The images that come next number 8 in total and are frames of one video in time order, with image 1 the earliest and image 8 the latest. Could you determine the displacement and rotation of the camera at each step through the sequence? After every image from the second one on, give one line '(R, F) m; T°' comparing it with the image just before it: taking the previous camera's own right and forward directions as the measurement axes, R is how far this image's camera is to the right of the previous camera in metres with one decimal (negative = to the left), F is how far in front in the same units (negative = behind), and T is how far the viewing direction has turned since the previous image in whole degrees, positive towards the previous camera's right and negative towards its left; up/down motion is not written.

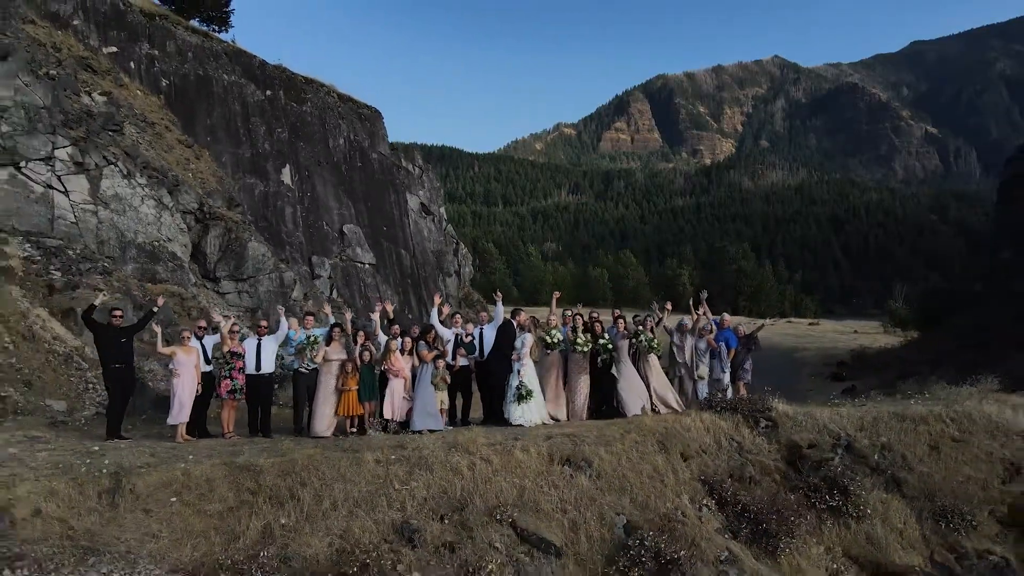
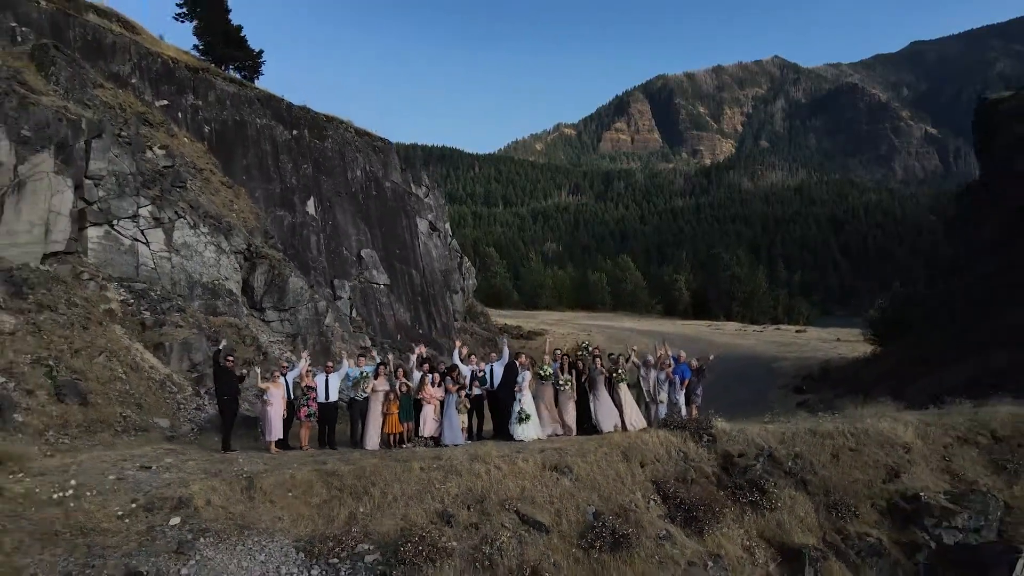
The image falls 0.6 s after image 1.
(0.0, -1.8) m; 0°
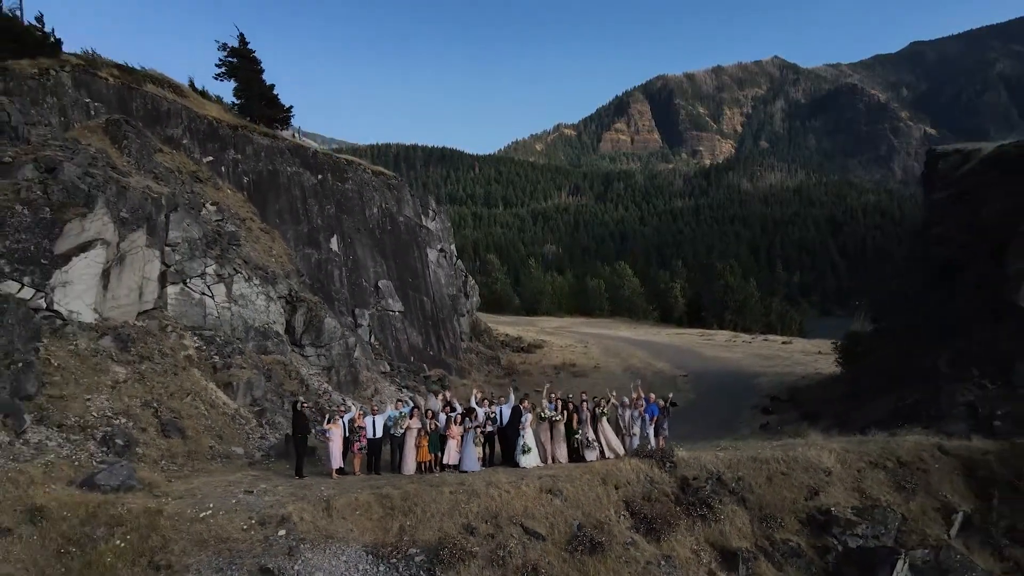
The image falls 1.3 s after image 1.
(-0.1, -2.1) m; 0°
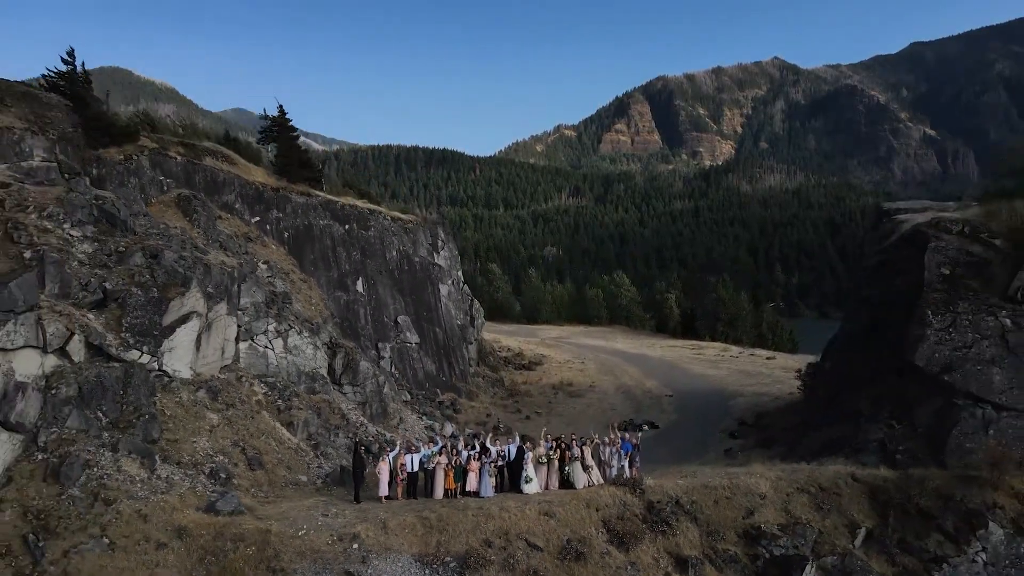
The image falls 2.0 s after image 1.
(-0.1, -2.9) m; 0°
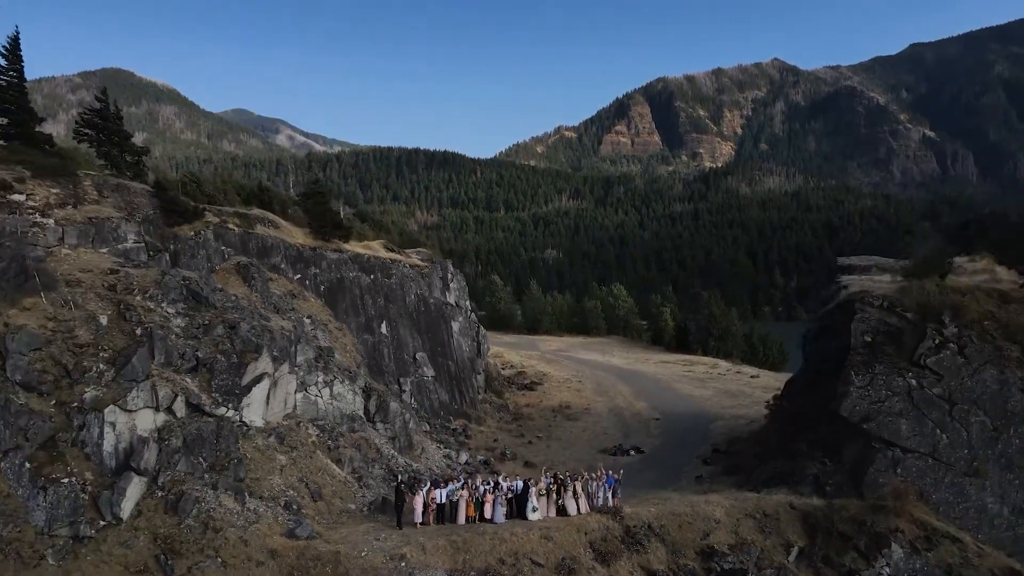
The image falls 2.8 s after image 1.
(-0.2, -3.4) m; 0°
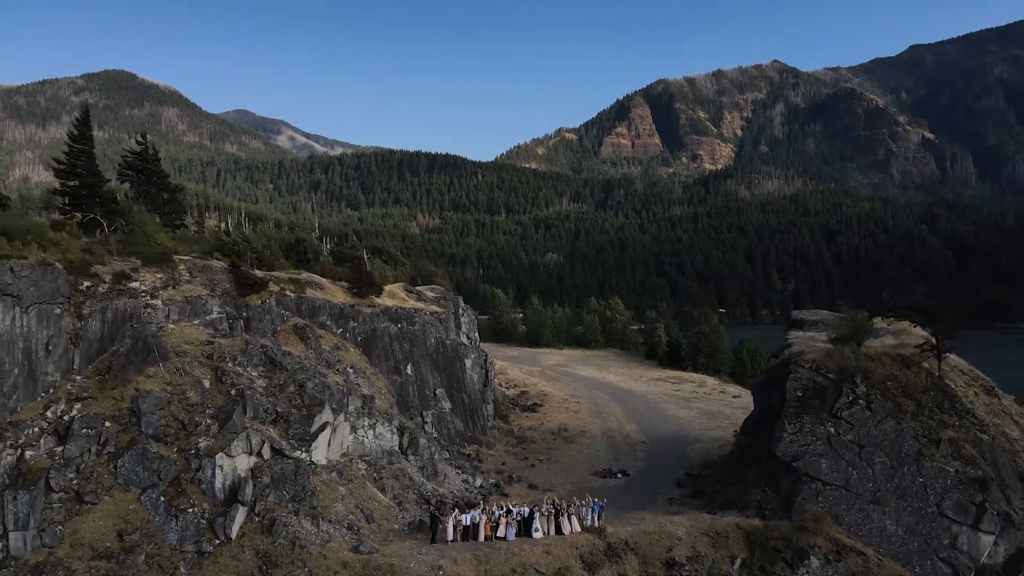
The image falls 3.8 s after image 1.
(-0.2, -4.8) m; 0°
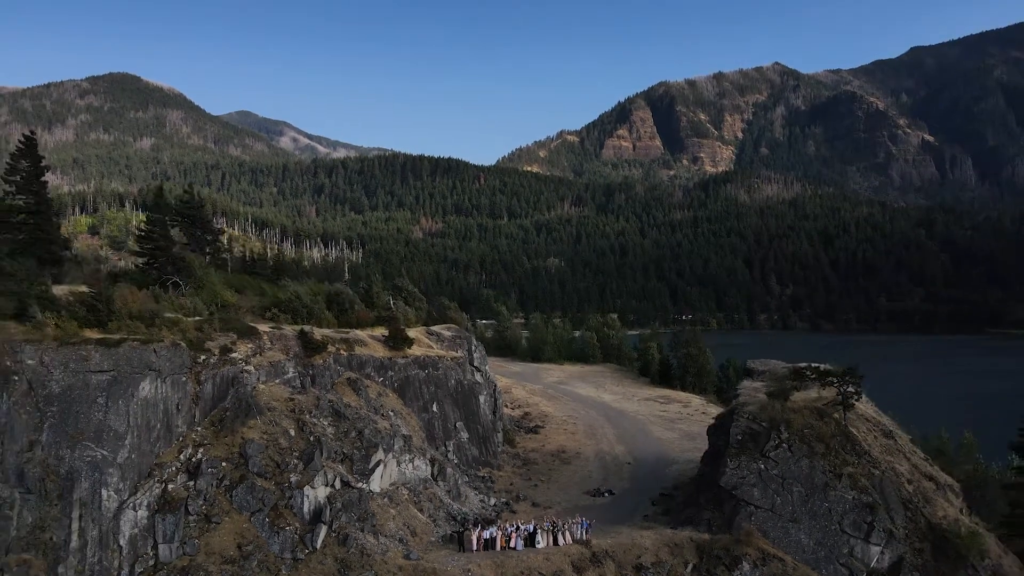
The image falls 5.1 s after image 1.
(-0.3, -6.9) m; 0°
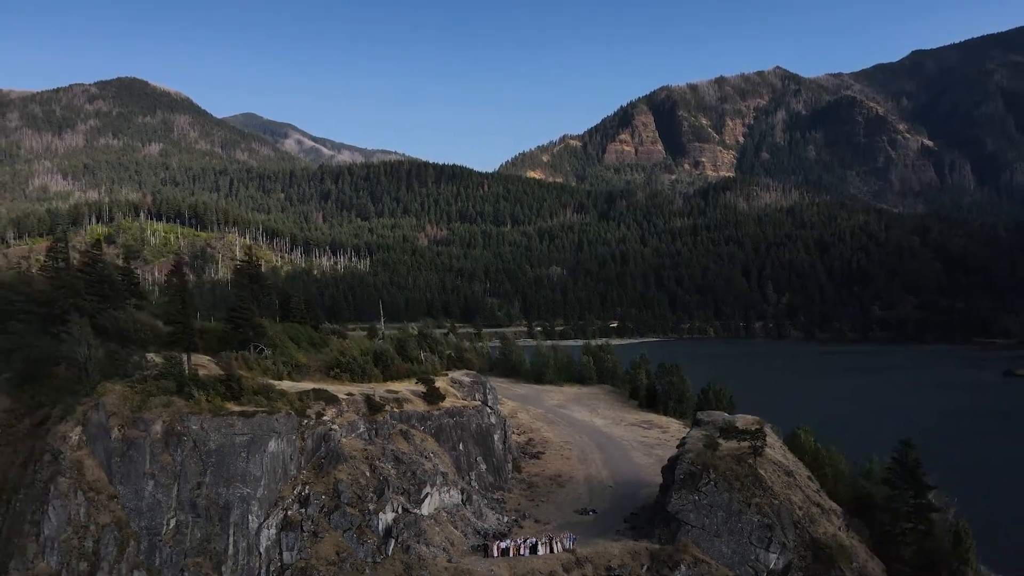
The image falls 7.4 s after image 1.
(-0.4, -12.0) m; 0°
